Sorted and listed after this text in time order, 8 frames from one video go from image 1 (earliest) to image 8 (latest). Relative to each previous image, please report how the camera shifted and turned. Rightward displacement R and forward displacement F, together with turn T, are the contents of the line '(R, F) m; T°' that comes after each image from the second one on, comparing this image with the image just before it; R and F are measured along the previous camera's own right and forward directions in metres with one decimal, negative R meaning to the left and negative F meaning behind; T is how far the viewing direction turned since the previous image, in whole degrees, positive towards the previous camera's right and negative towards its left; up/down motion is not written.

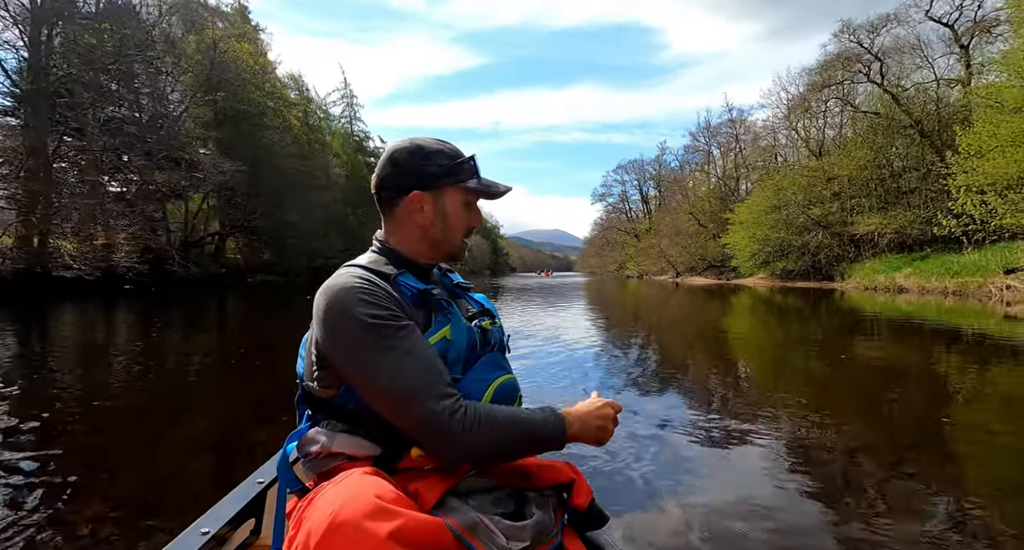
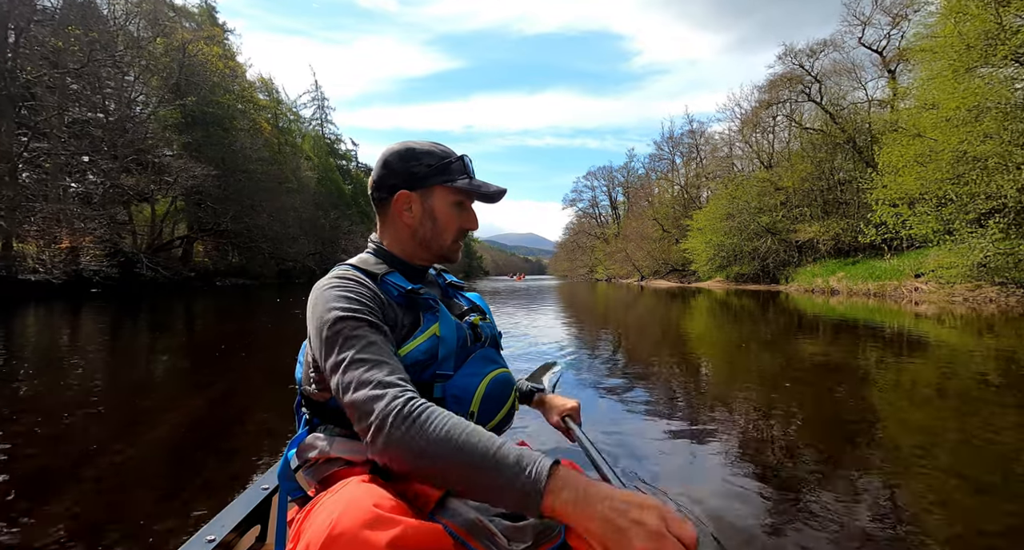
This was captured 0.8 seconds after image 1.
(+1.1, -0.5) m; -5°
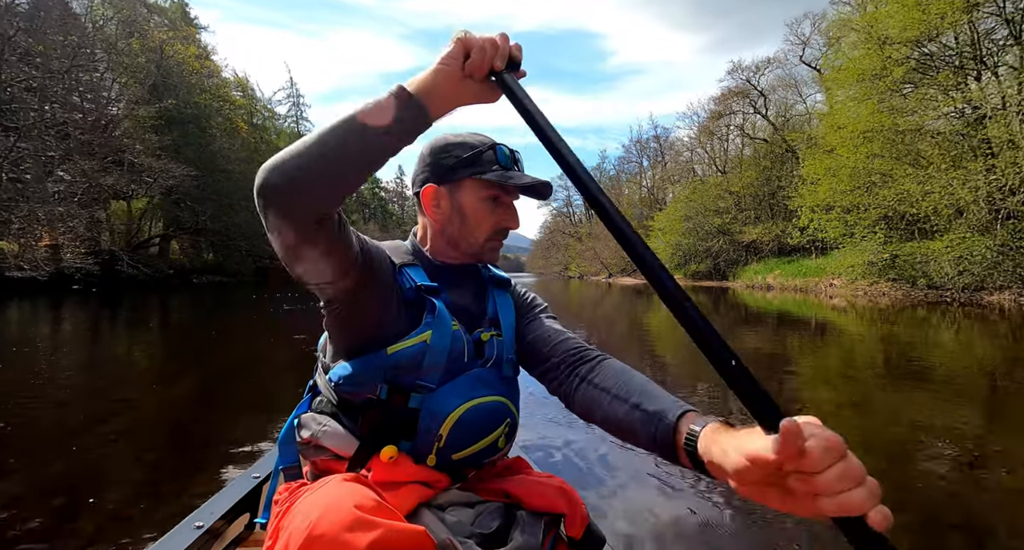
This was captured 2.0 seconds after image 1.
(+0.1, -0.5) m; +2°
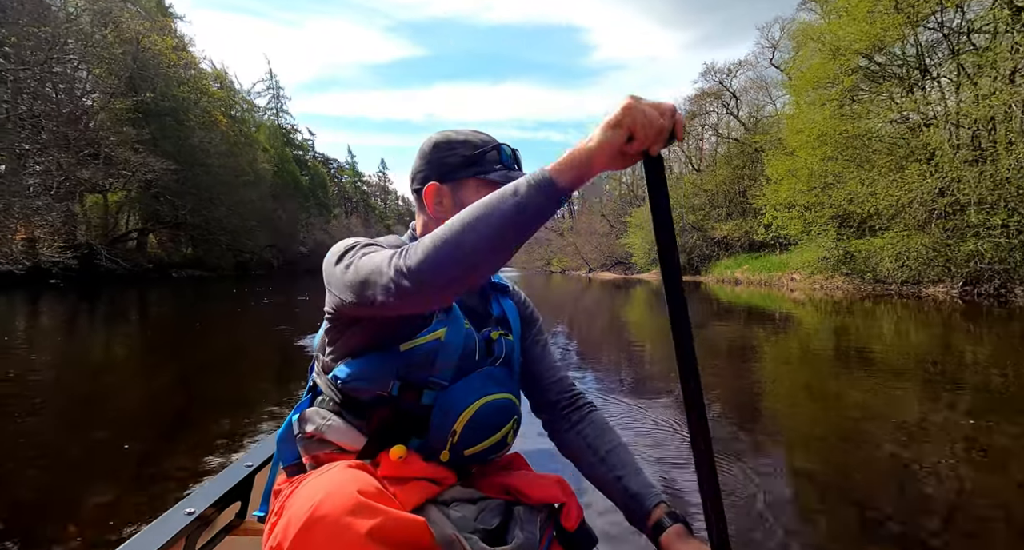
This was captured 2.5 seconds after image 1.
(+0.1, -0.2) m; +2°
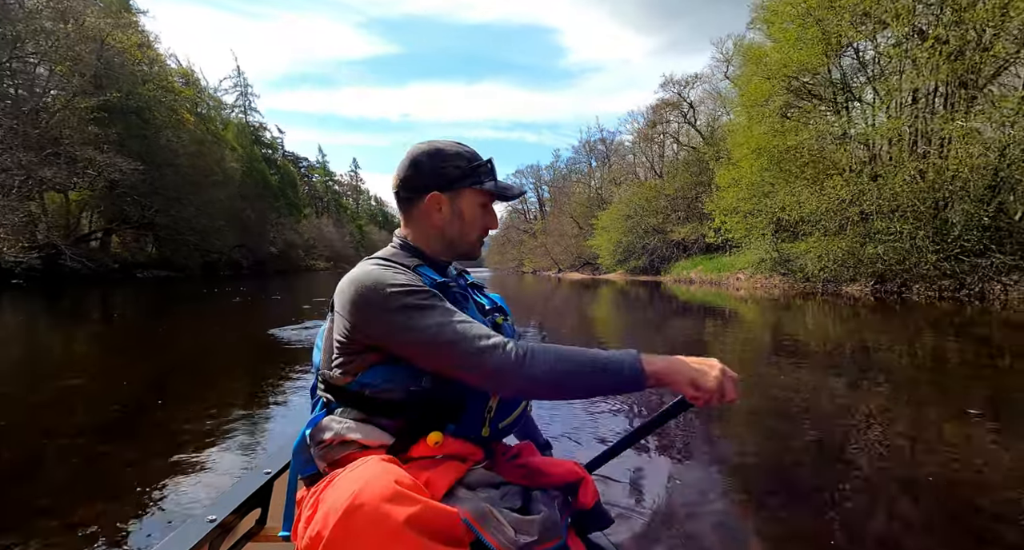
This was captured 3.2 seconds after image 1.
(+0.1, -0.3) m; +3°
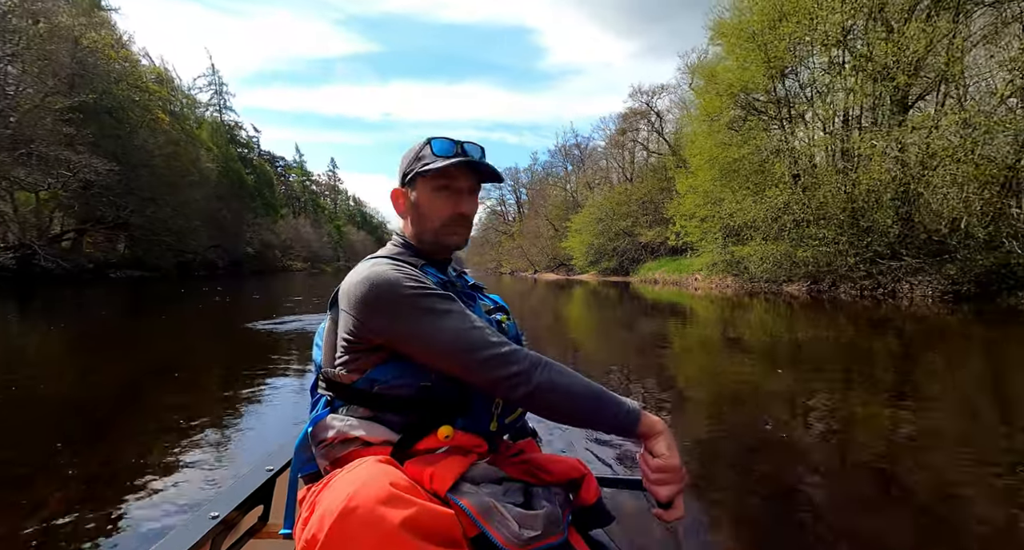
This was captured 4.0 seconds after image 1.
(+0.1, -0.3) m; +2°
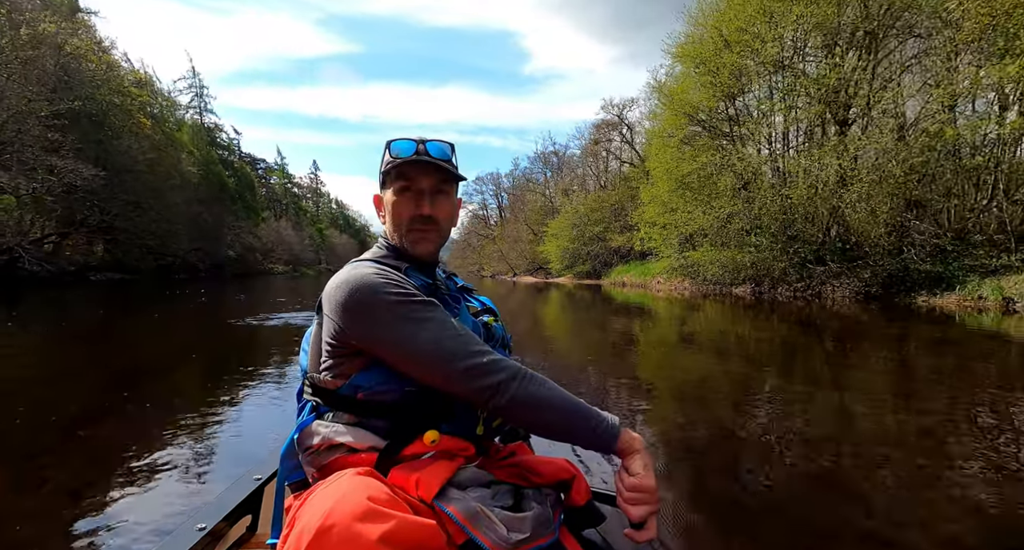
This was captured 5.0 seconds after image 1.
(+0.1, -0.4) m; +2°
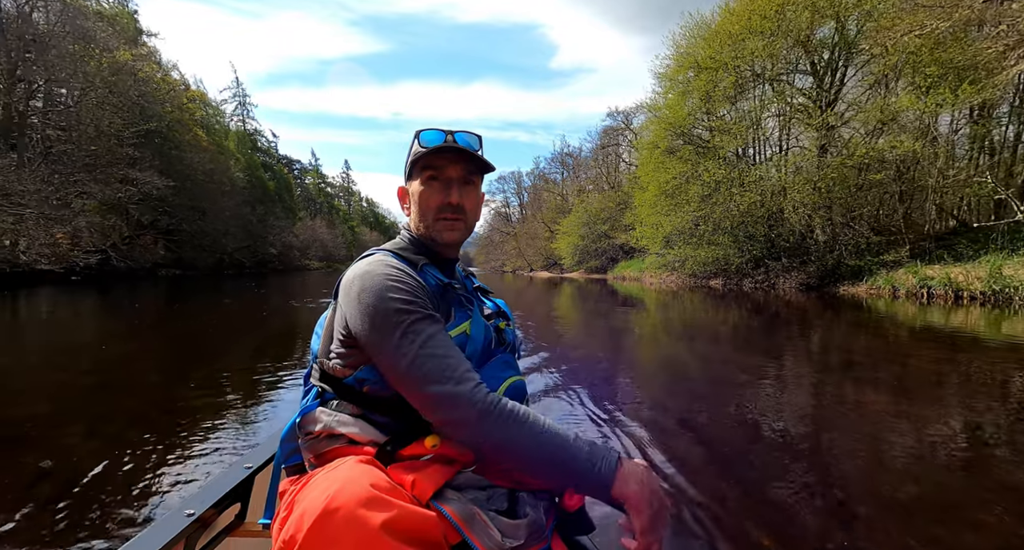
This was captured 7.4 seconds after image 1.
(+0.3, -1.0) m; -3°
